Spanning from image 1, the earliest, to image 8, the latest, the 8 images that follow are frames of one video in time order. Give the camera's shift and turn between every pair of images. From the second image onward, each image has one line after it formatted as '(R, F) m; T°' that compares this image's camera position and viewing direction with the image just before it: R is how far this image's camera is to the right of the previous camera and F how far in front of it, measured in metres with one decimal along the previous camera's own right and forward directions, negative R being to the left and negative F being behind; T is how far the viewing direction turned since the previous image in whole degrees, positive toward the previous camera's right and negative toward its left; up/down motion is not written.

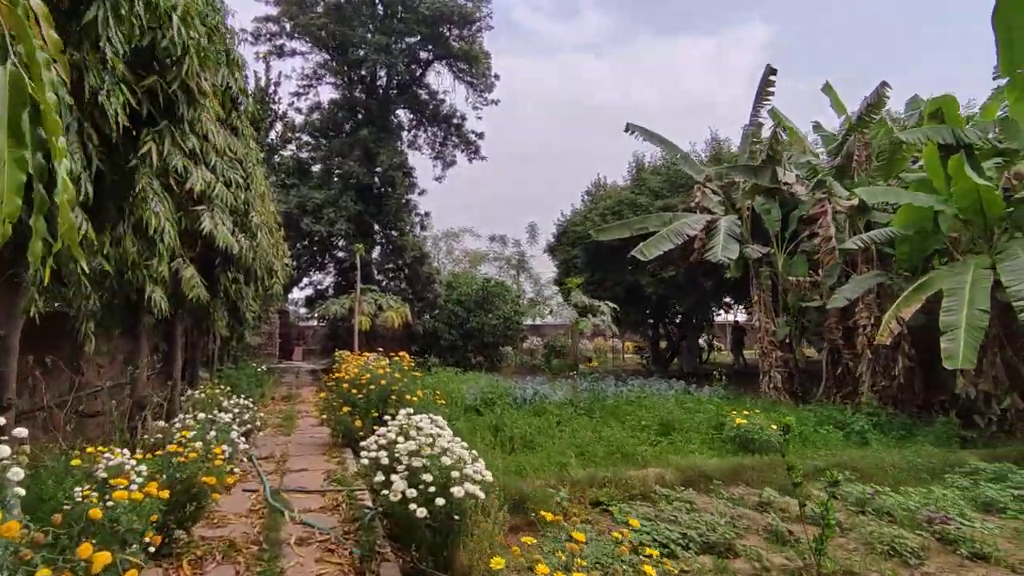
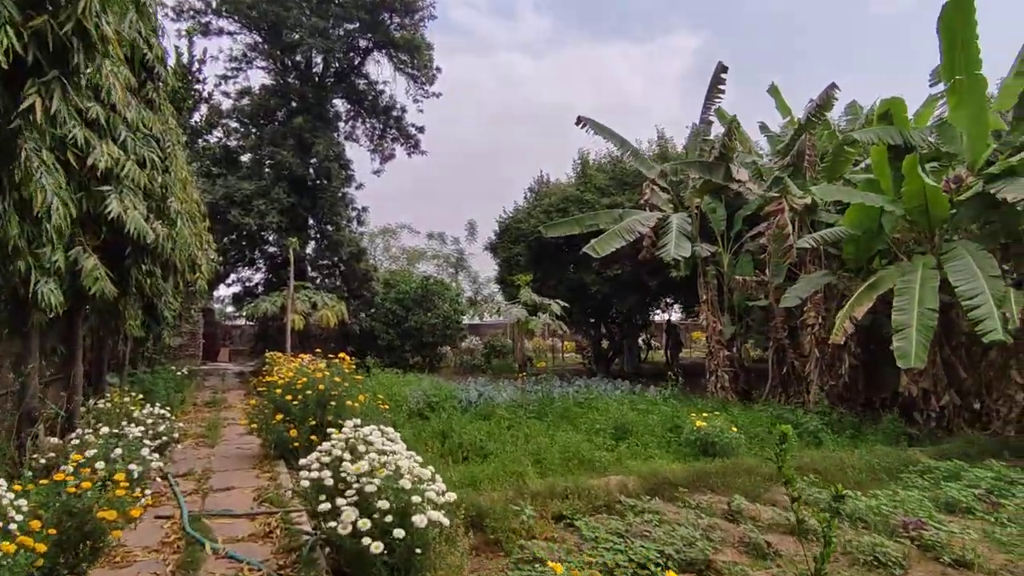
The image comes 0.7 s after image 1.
(-0.1, +0.4) m; +6°
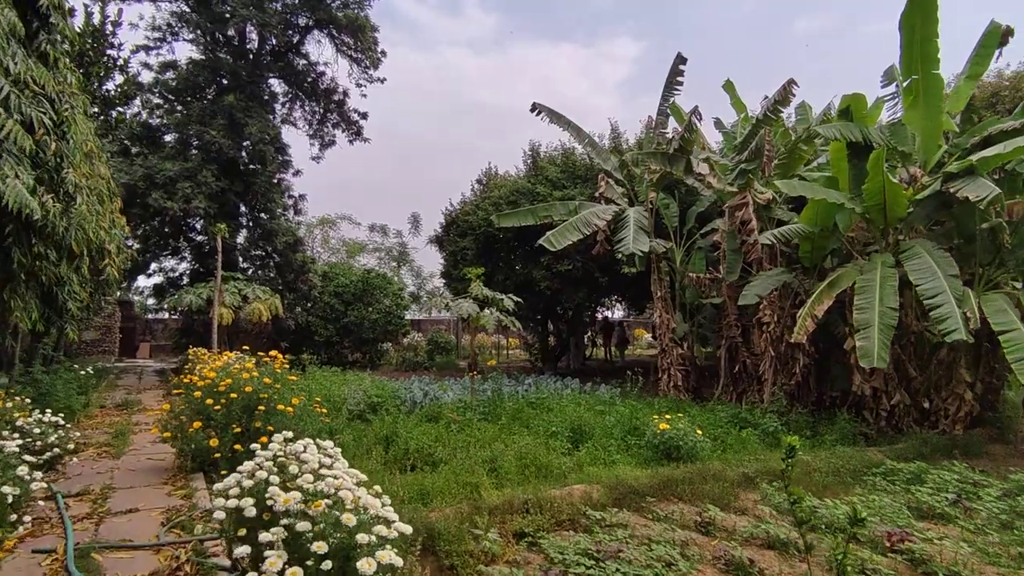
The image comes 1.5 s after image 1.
(-0.1, +0.5) m; +6°
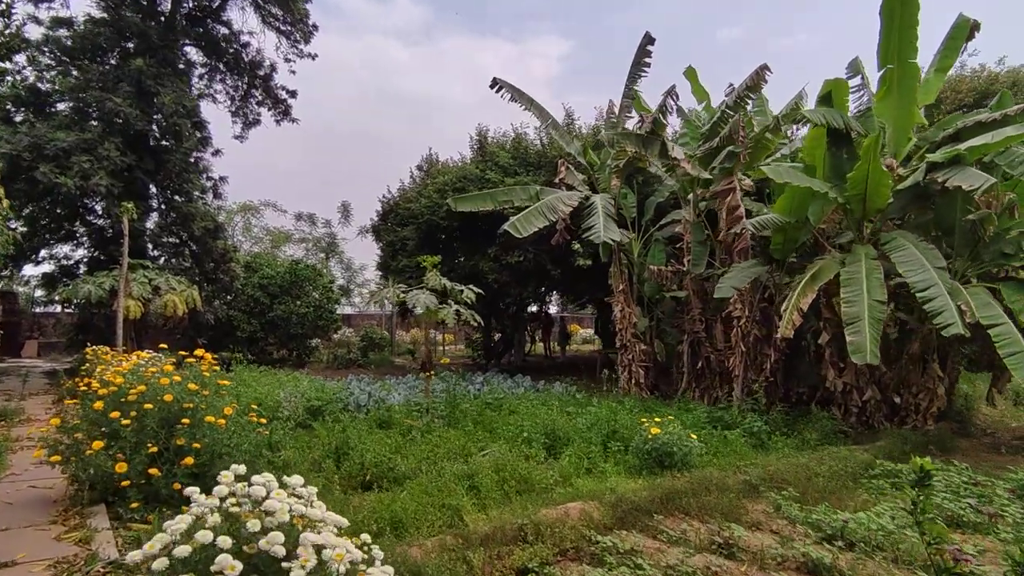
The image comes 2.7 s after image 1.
(-0.4, +0.7) m; +7°
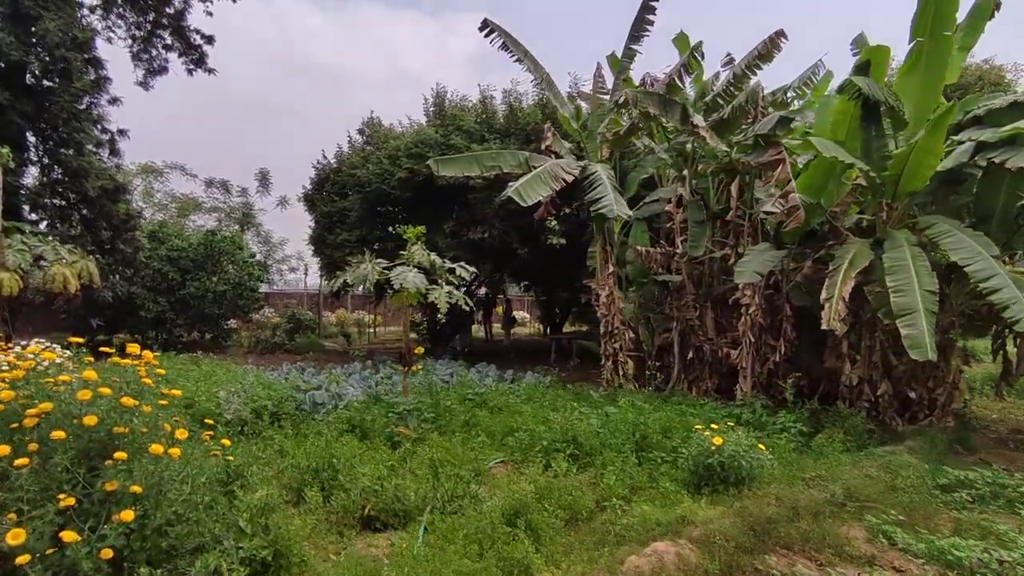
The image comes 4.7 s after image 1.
(-0.8, +1.1) m; +8°
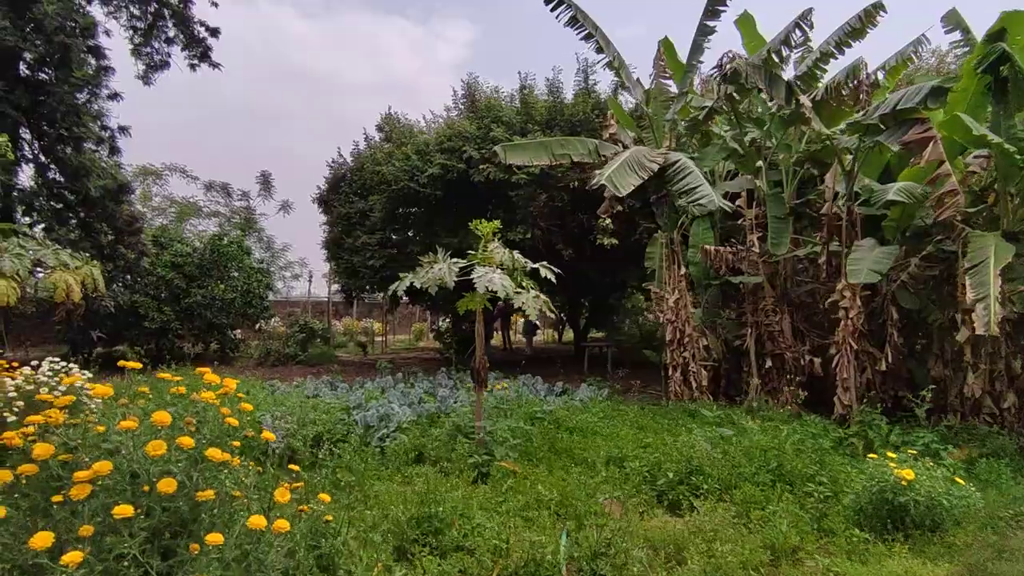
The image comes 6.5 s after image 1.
(-0.8, +0.8) m; +1°
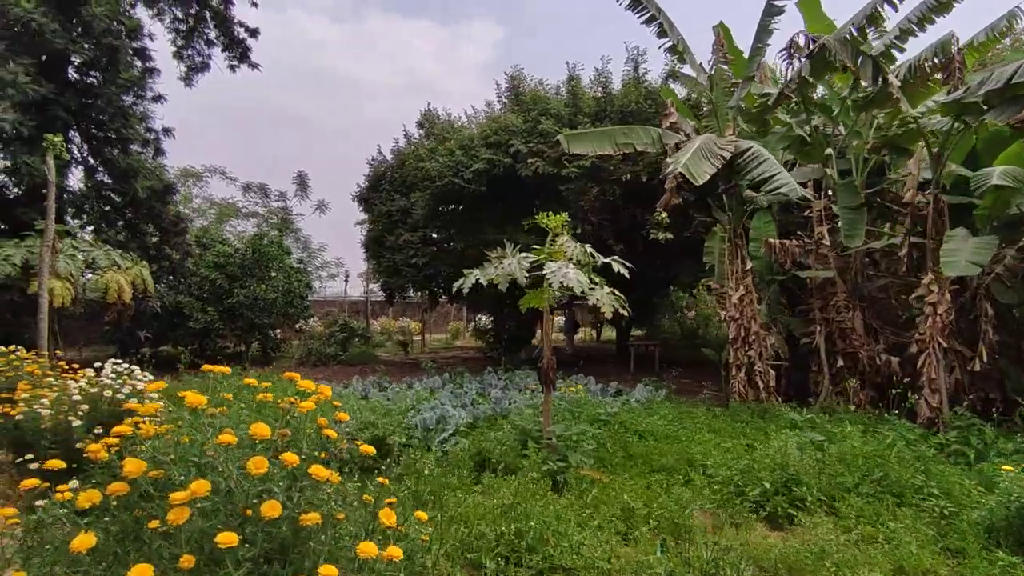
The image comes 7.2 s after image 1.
(-0.3, +0.3) m; -3°
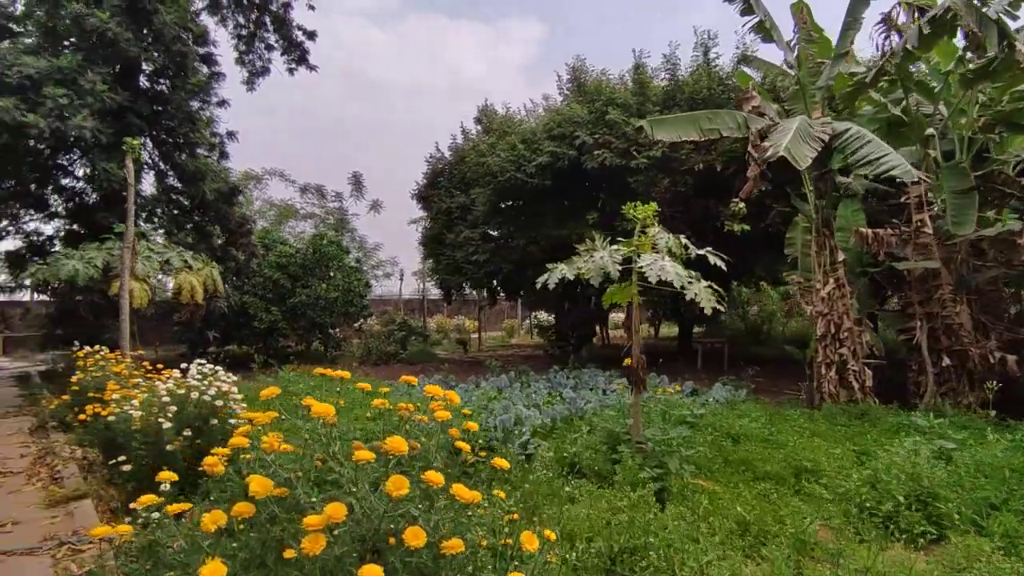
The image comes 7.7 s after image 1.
(-0.3, +0.2) m; -4°
